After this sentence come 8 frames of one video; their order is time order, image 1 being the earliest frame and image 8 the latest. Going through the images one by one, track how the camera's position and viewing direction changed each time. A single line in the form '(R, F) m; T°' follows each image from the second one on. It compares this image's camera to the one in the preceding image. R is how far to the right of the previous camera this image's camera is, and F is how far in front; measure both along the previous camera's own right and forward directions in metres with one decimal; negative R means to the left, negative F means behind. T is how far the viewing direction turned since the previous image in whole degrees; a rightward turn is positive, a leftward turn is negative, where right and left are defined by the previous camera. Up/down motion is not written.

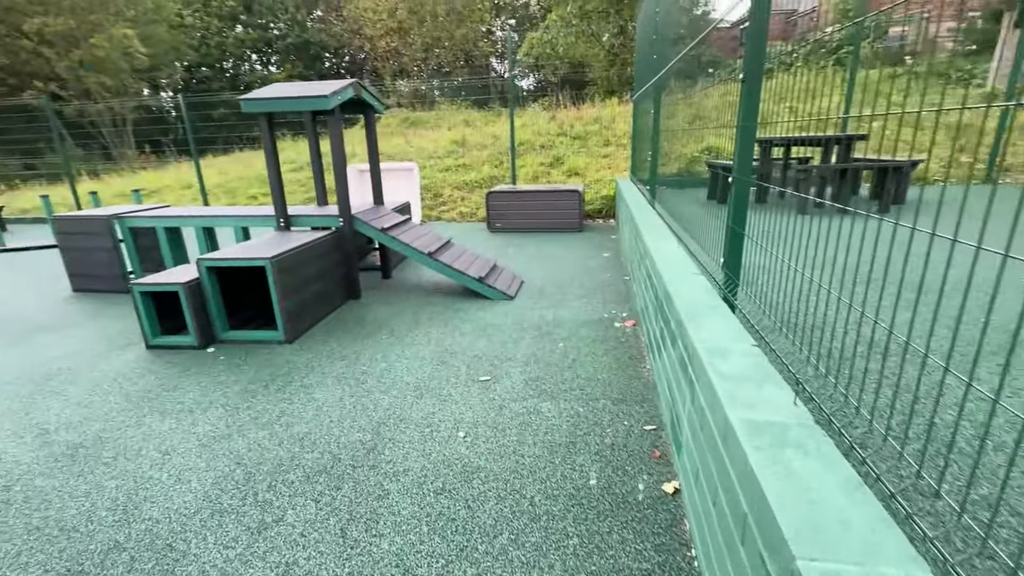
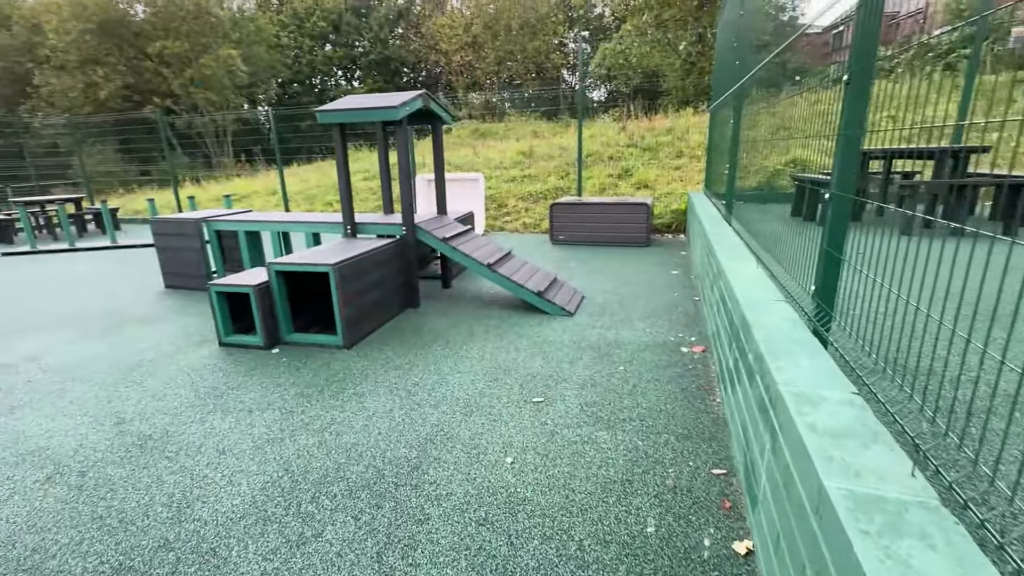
(0.0, +0.1) m; -8°
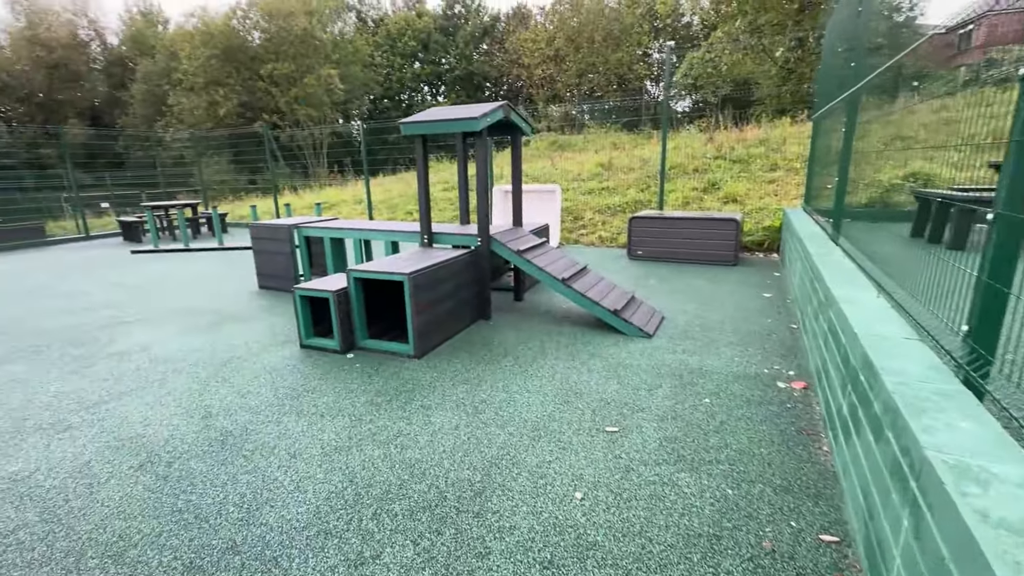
(0.0, +0.1) m; -9°
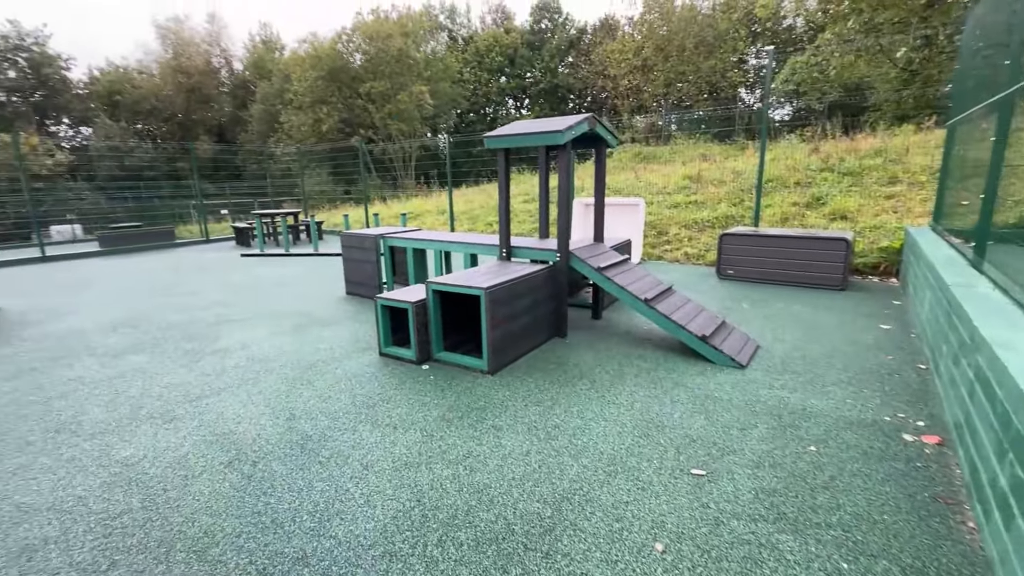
(0.0, +0.1) m; -9°
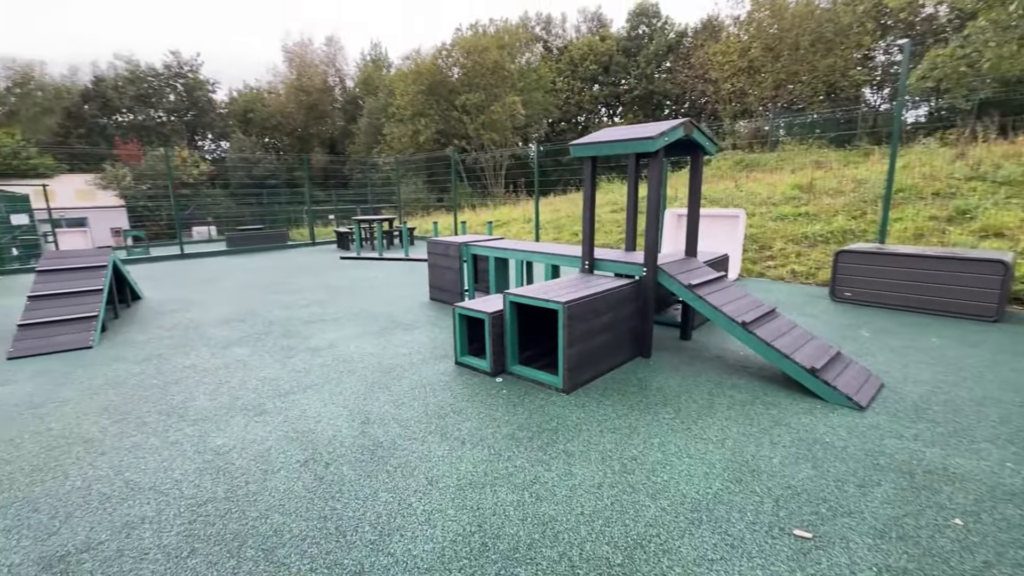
(0.0, +0.1) m; -10°
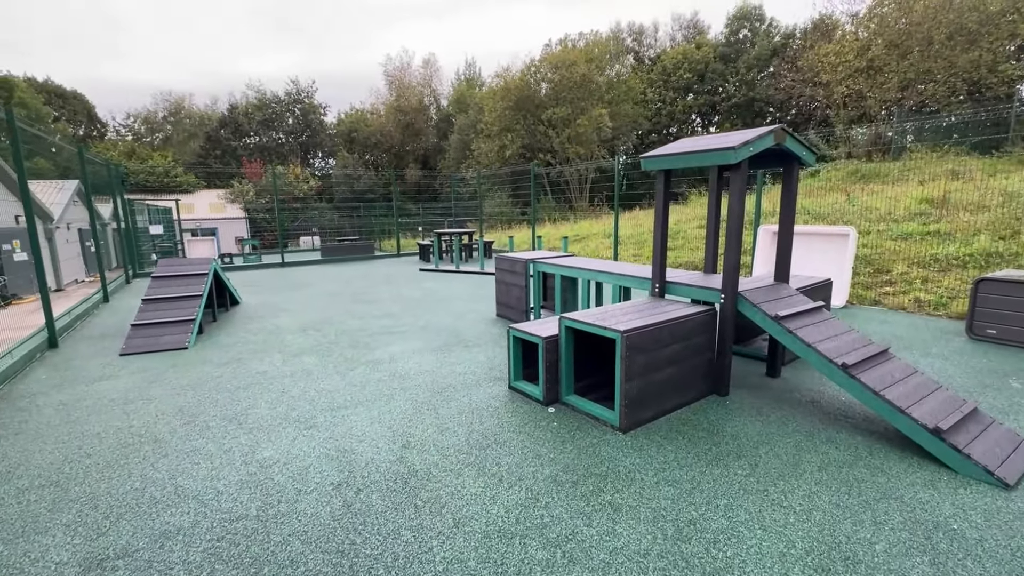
(+0.2, +0.2) m; -10°
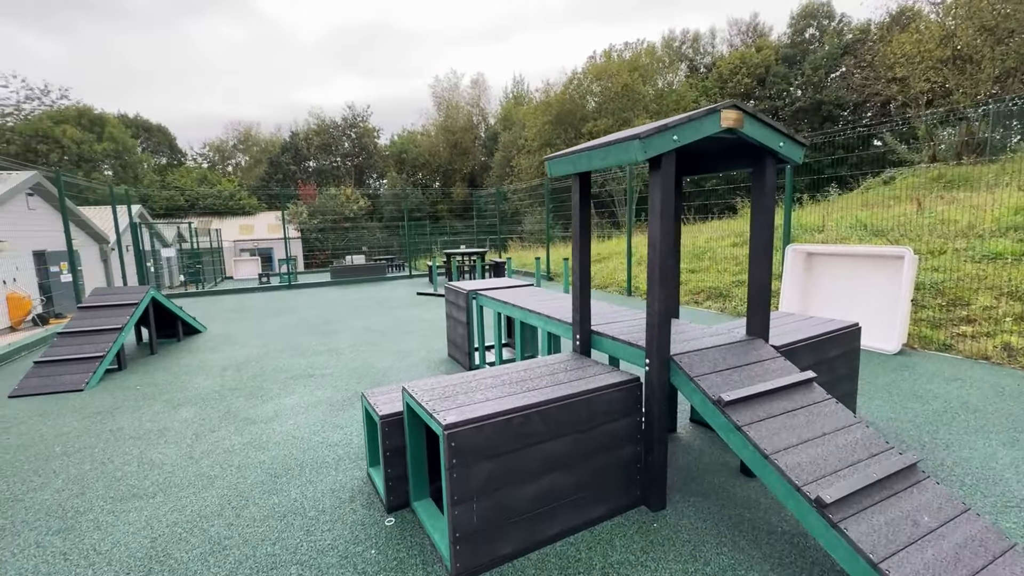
(+1.0, +0.9) m; -7°
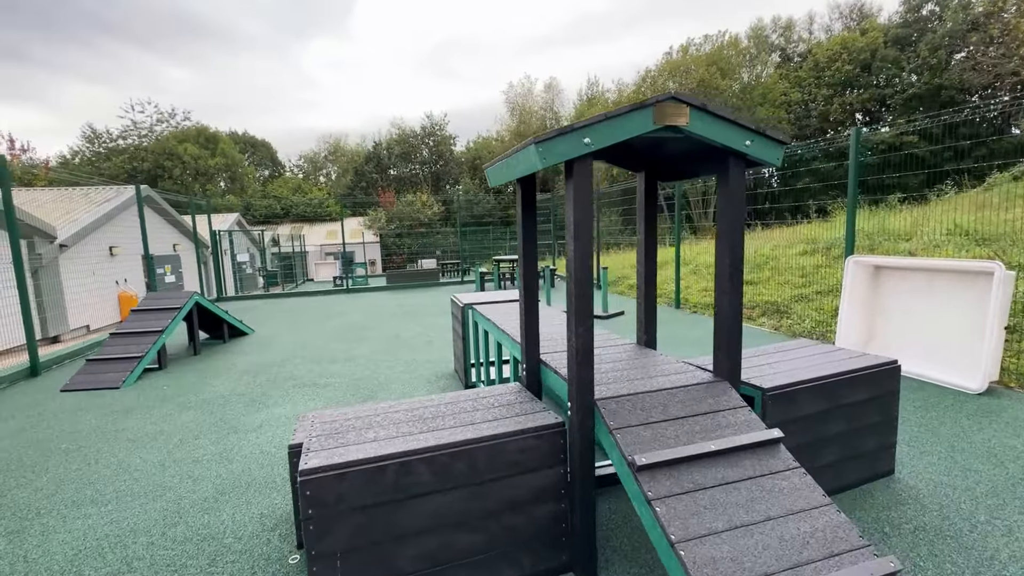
(+0.6, +0.3) m; -10°
